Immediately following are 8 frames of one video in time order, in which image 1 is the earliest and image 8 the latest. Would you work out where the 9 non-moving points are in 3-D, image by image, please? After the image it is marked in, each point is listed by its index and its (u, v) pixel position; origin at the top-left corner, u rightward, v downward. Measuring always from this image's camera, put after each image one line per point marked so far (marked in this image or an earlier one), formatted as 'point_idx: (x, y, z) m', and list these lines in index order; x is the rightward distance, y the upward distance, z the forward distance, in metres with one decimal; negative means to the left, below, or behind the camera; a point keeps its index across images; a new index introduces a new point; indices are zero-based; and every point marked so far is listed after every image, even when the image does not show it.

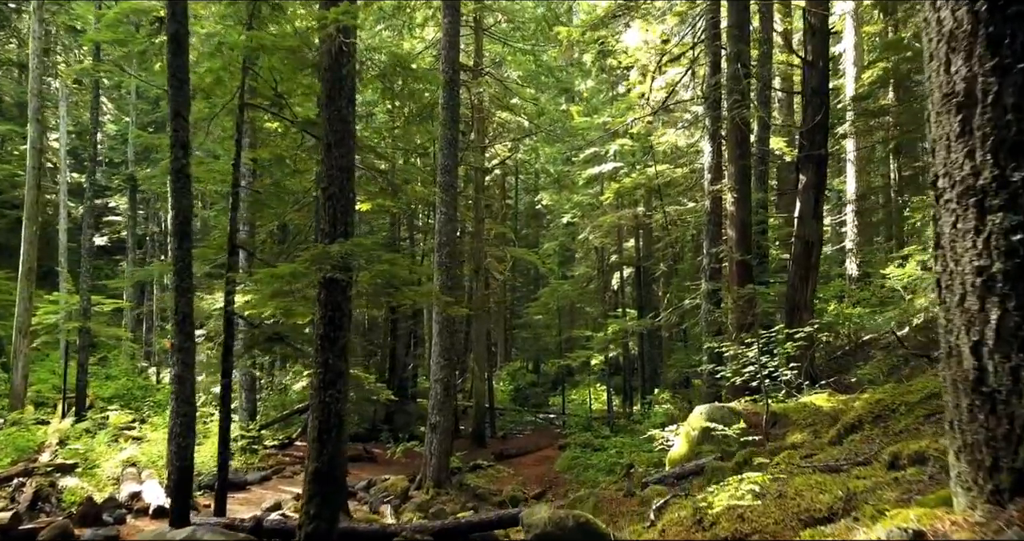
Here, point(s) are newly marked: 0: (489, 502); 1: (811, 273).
0: (-0.4, -4.2, +13.2) m
1: (+4.6, 0.0, +11.1) m
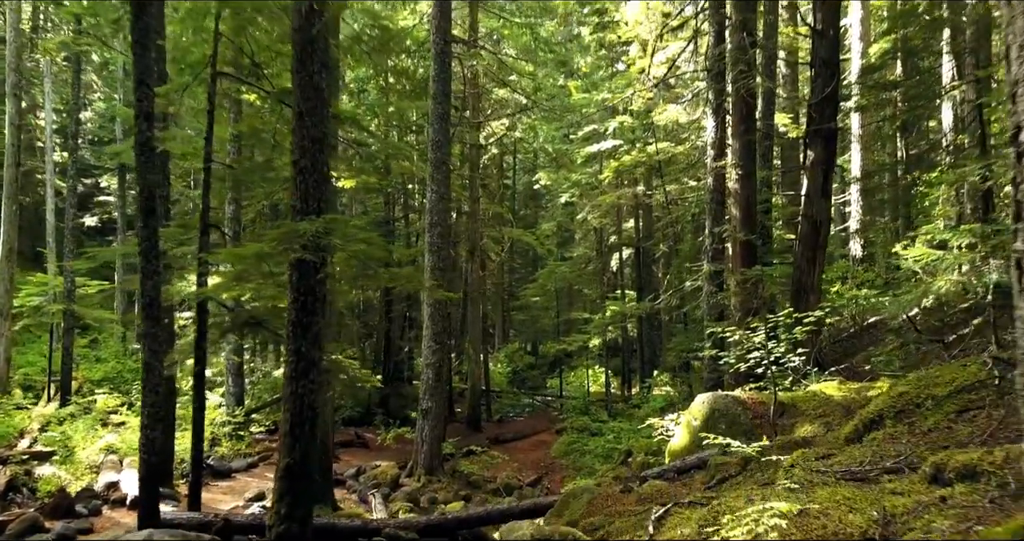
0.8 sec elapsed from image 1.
0: (-0.5, -3.8, +12.8) m
1: (+4.5, +0.2, +10.6) m
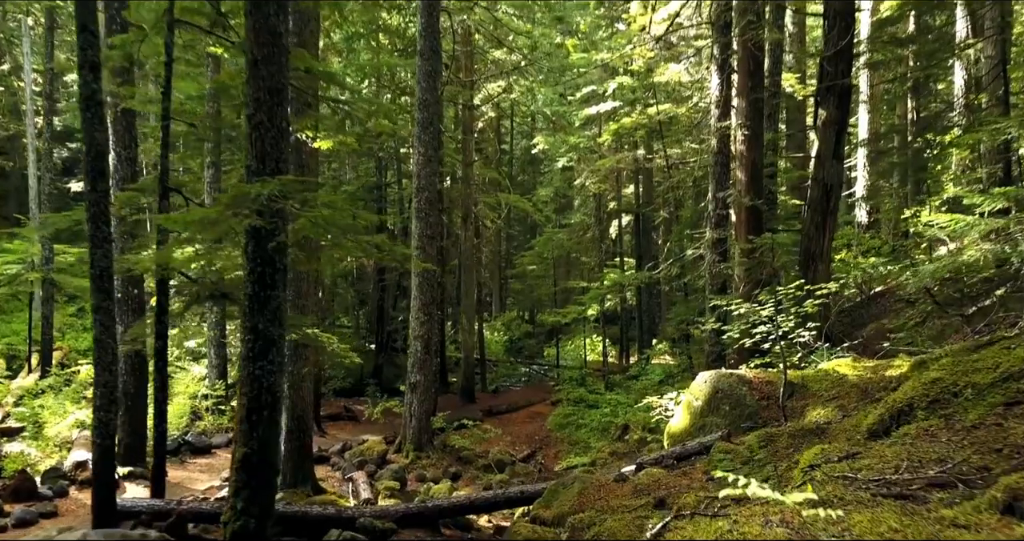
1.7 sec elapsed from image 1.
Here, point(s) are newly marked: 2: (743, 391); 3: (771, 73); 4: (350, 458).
0: (-0.7, -3.3, +12.3) m
1: (+4.4, +0.7, +10.0) m
2: (+2.1, -1.1, +6.6) m
3: (+4.7, +3.6, +13.1) m
4: (-2.6, -3.0, +11.7) m
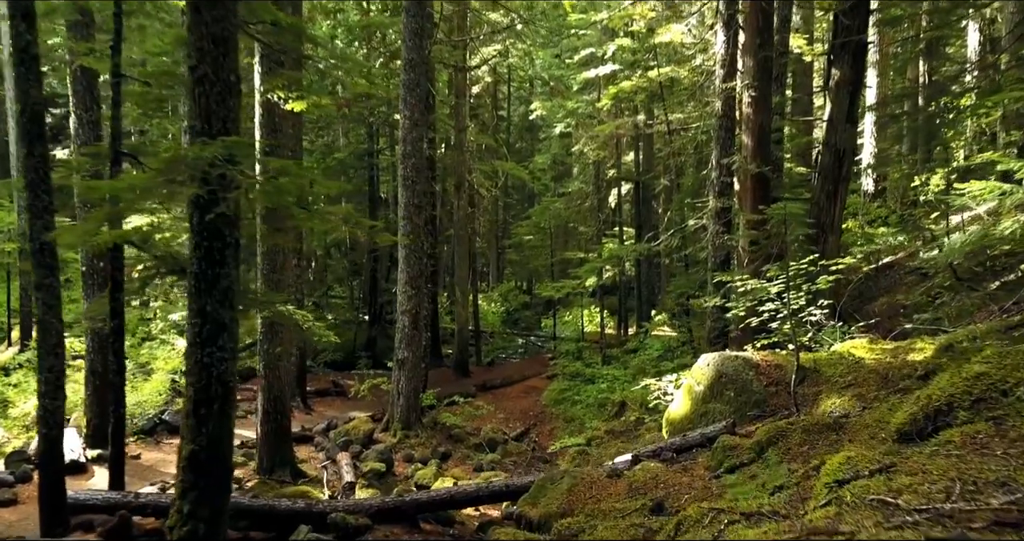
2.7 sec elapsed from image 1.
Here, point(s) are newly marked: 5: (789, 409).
0: (-0.8, -2.8, +11.8) m
1: (+4.2, +1.1, +9.4) m
2: (+2.0, -0.9, +6.1) m
3: (+4.5, +4.1, +12.4) m
4: (-2.7, -2.6, +11.2) m
5: (+2.1, -1.1, +5.6) m
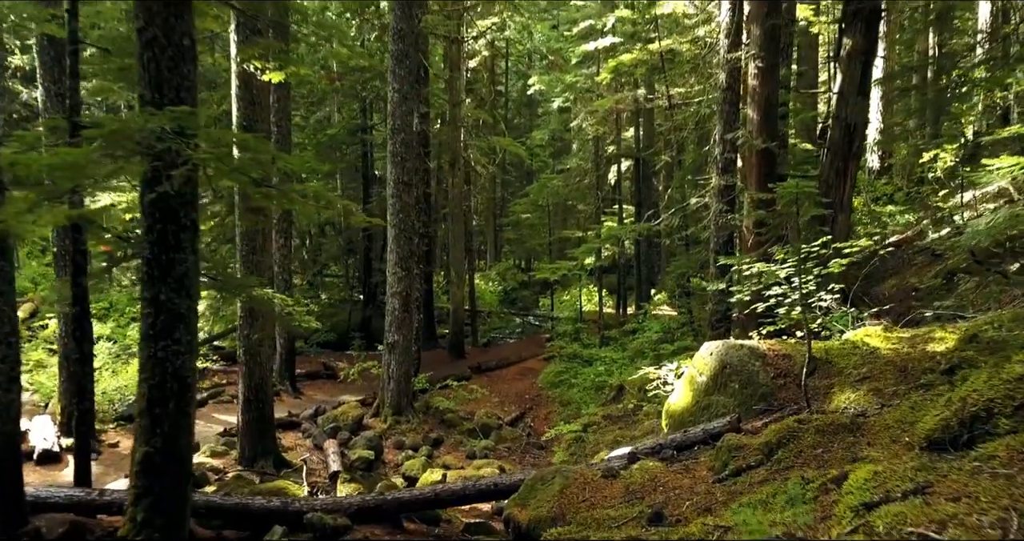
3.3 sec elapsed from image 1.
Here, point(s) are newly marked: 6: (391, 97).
0: (-0.9, -2.5, +11.5) m
1: (+4.1, +1.3, +8.9) m
2: (+1.9, -0.7, +5.7) m
3: (+4.5, +4.4, +11.8) m
4: (-2.8, -2.3, +10.8) m
5: (+2.1, -1.0, +5.2) m
6: (-1.8, +2.6, +11.1) m
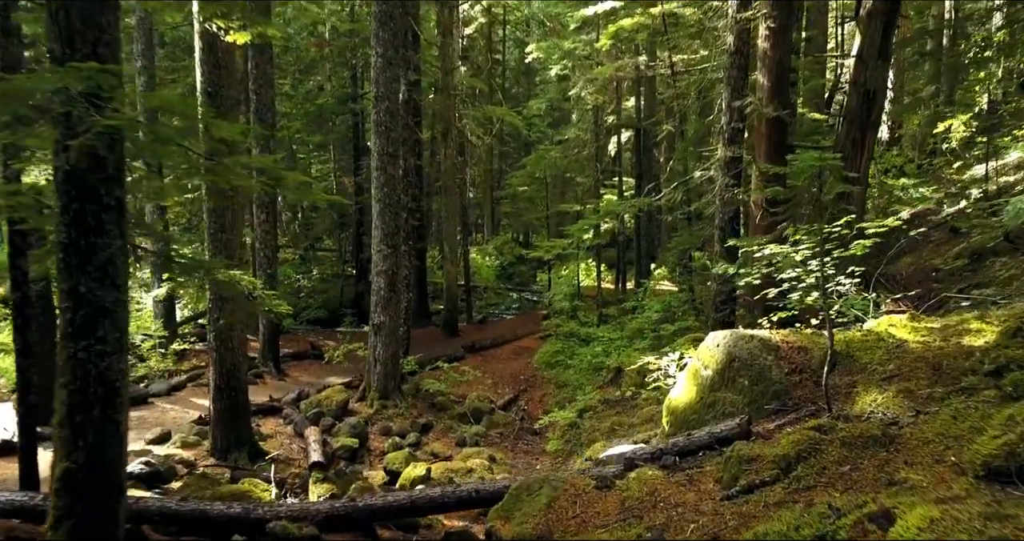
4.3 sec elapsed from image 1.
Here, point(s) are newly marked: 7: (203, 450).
0: (-1.0, -2.2, +11.0) m
1: (+4.0, +1.5, +8.2) m
2: (+1.8, -0.6, +5.1) m
3: (+4.4, +4.7, +11.0) m
4: (-2.9, -1.9, +10.3) m
5: (+2.0, -0.9, +4.7) m
6: (-1.9, +3.0, +10.4) m
7: (-3.4, -2.0, +8.1) m
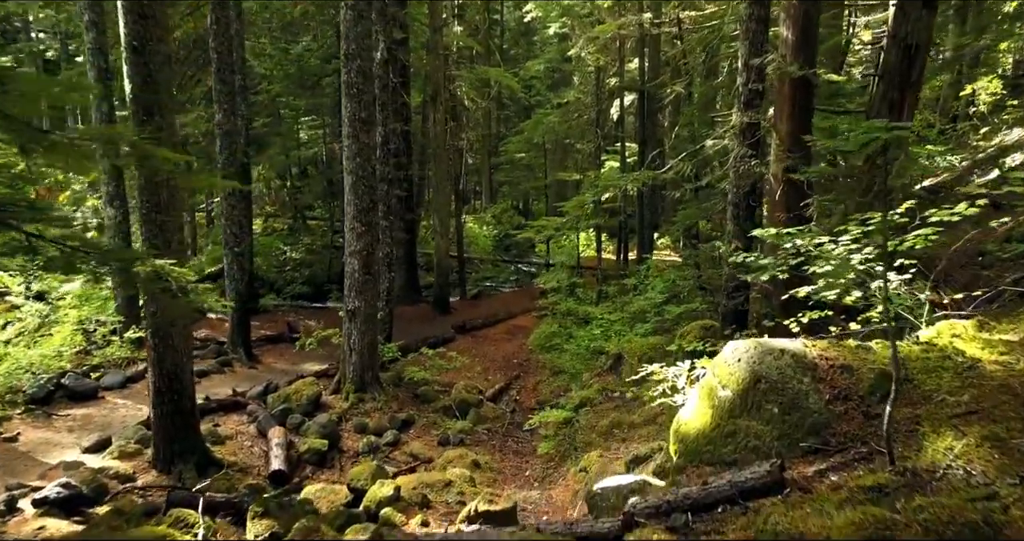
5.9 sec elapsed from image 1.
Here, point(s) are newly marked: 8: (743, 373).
0: (-1.1, -1.9, +10.0) m
1: (+3.9, +1.7, +7.1) m
2: (+1.6, -0.6, +4.1) m
3: (+4.2, +5.0, +9.7) m
4: (-3.1, -1.7, +9.3) m
5: (+1.8, -0.9, +3.7) m
6: (-2.1, +3.2, +9.2) m
7: (-3.6, -1.8, +7.1) m
8: (+1.3, -0.6, +4.2) m
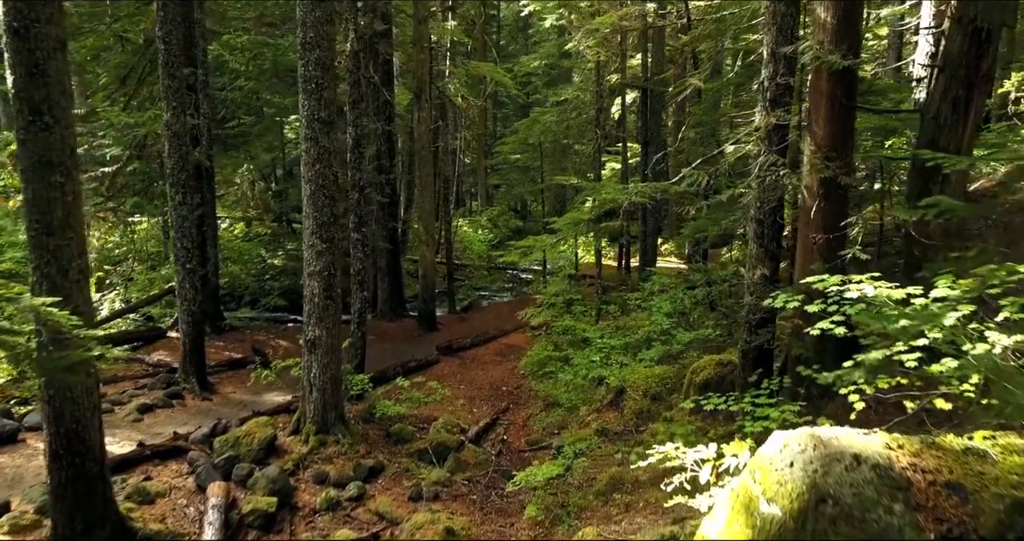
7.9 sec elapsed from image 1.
0: (-1.3, -2.2, +8.7) m
1: (+3.7, +1.4, +5.8) m
2: (+1.4, -0.9, +2.8) m
3: (+4.0, +4.7, +8.4) m
4: (-3.2, -2.0, +8.0) m
5: (+1.6, -1.2, +2.4) m
6: (-2.3, +3.0, +7.9) m
7: (-3.8, -2.1, +5.9) m
8: (+1.2, -0.9, +3.0) m
